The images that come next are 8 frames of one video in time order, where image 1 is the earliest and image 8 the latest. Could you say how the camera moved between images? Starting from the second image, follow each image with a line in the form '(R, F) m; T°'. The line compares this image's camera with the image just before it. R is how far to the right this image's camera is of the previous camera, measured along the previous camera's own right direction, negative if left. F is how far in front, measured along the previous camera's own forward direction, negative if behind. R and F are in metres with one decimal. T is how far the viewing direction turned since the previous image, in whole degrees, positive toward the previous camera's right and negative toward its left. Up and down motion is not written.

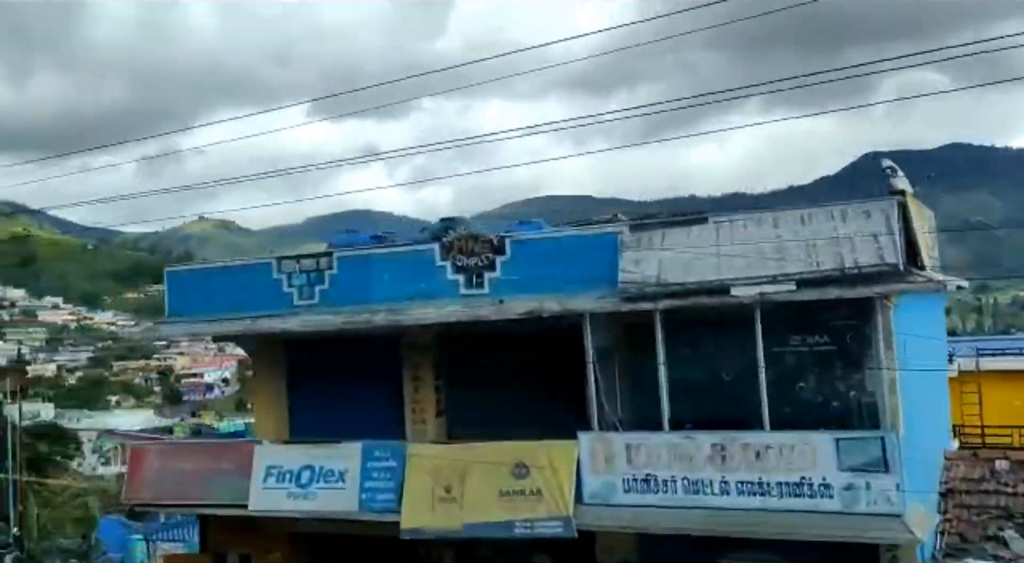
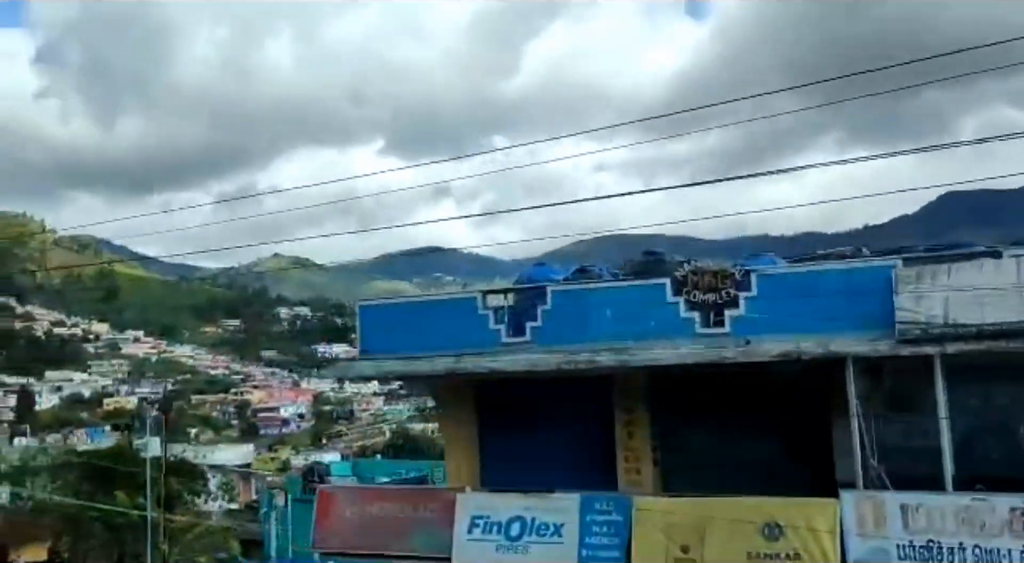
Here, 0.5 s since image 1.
(-1.3, +0.6) m; -4°
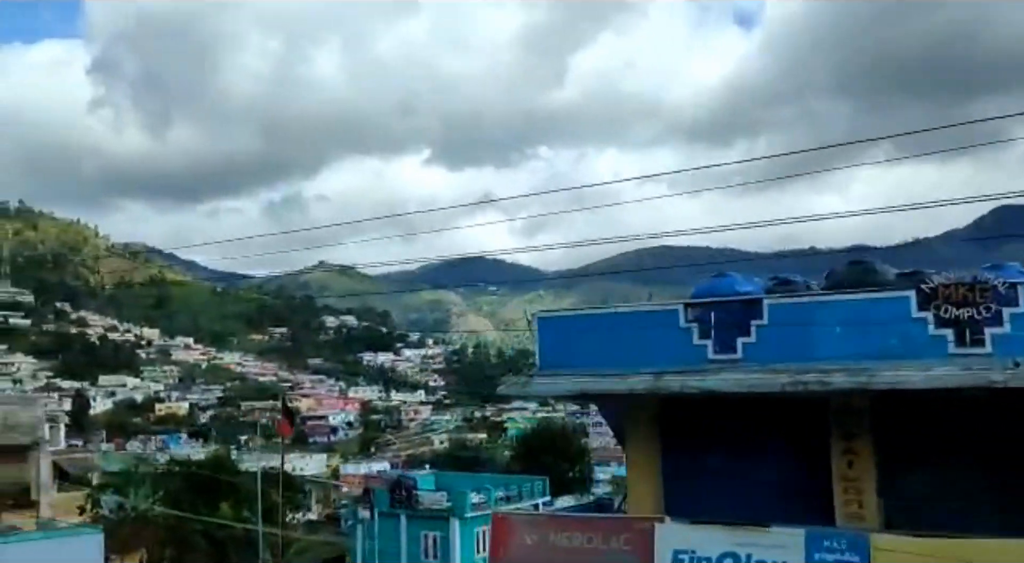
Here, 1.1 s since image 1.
(-1.3, +0.7) m; -3°
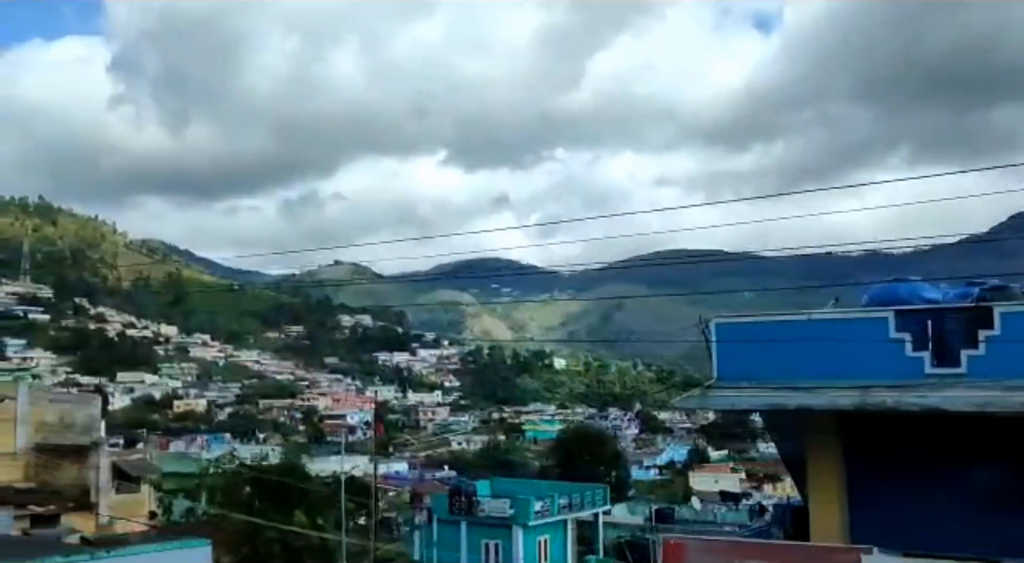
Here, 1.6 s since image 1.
(-1.3, +0.7) m; -1°
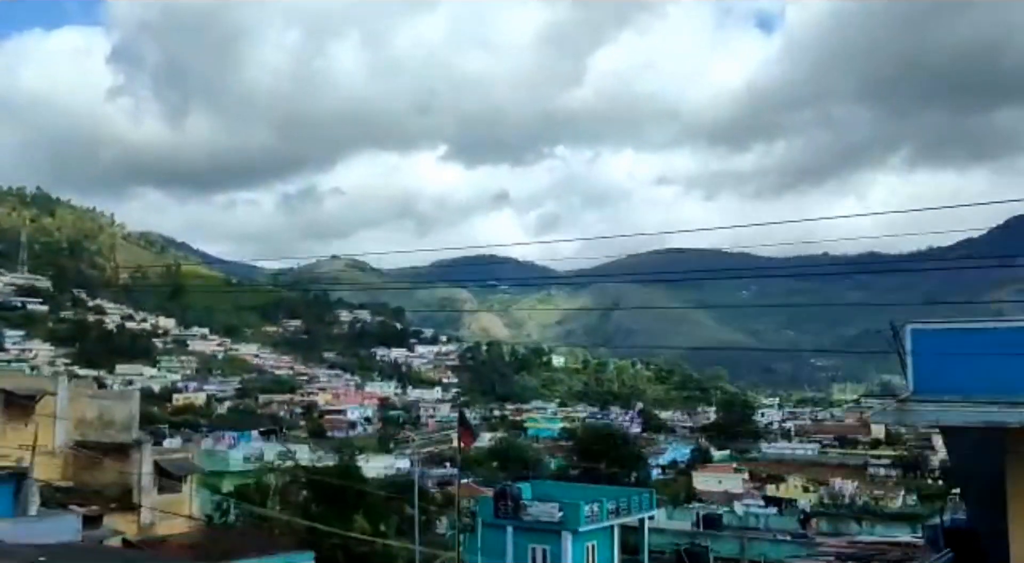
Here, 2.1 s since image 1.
(-1.3, +0.7) m; 0°
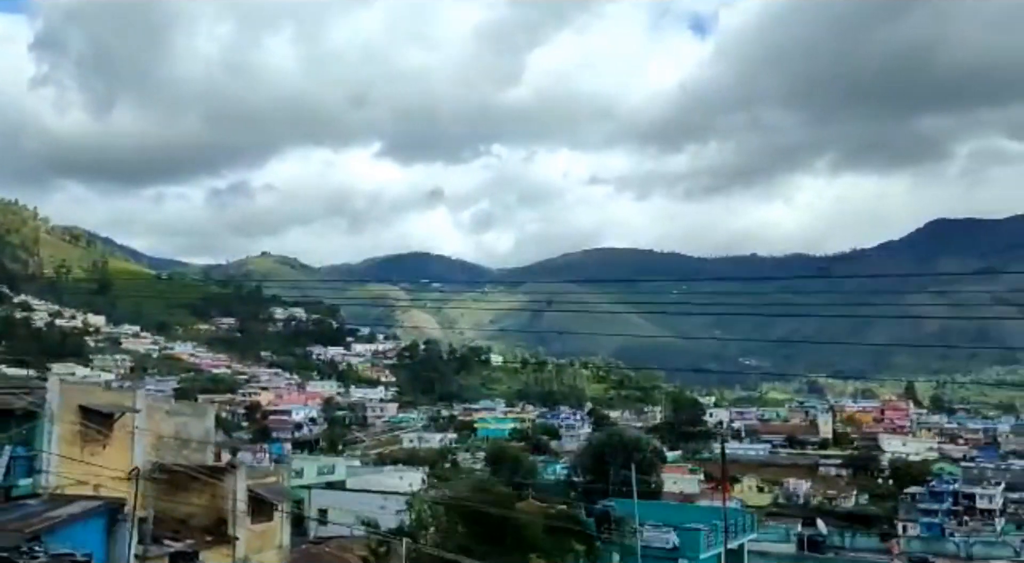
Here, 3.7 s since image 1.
(-3.9, +2.1) m; +4°
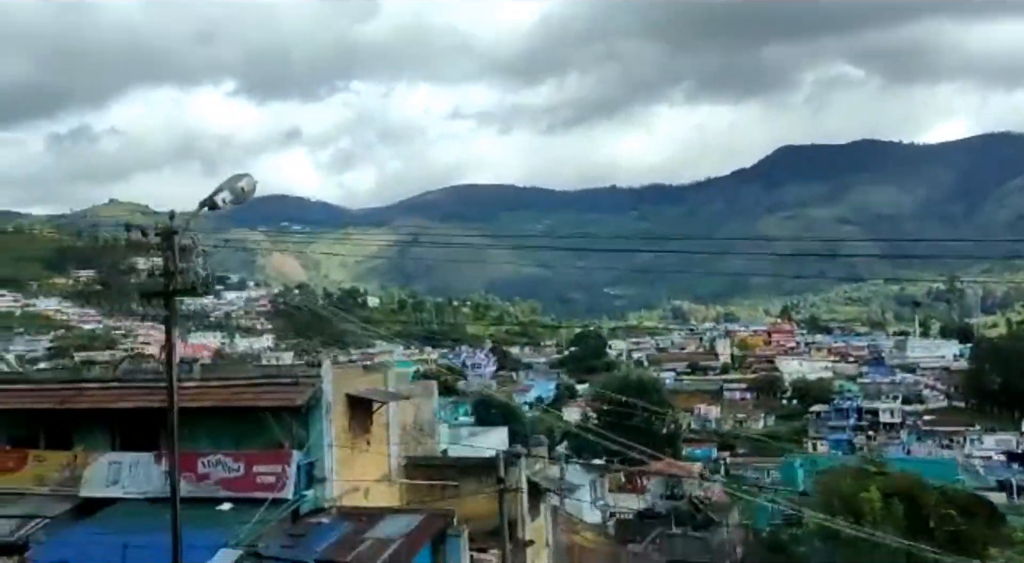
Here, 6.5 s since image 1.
(-7.1, +3.2) m; +8°
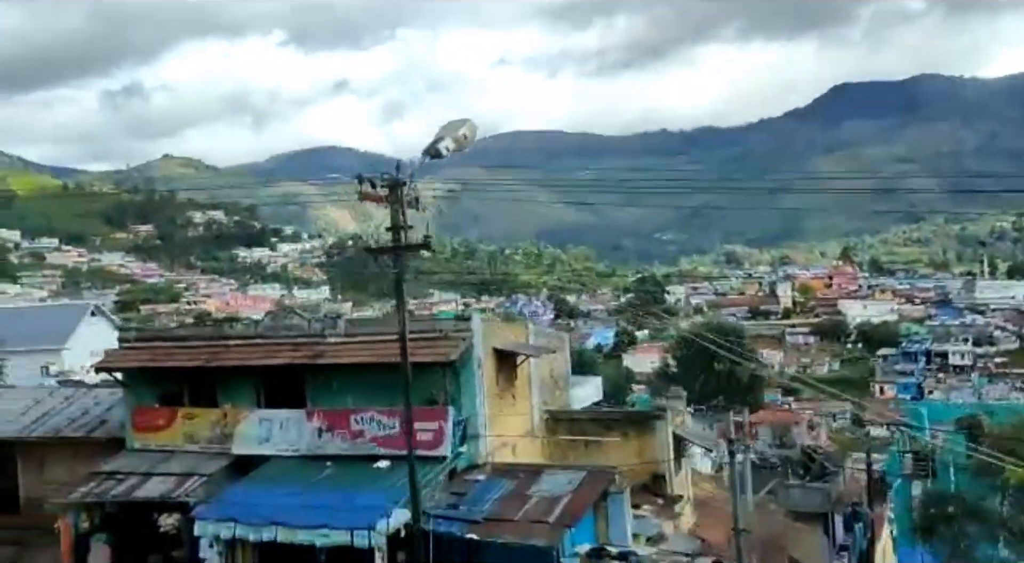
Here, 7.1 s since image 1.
(-1.4, +0.5) m; -3°
